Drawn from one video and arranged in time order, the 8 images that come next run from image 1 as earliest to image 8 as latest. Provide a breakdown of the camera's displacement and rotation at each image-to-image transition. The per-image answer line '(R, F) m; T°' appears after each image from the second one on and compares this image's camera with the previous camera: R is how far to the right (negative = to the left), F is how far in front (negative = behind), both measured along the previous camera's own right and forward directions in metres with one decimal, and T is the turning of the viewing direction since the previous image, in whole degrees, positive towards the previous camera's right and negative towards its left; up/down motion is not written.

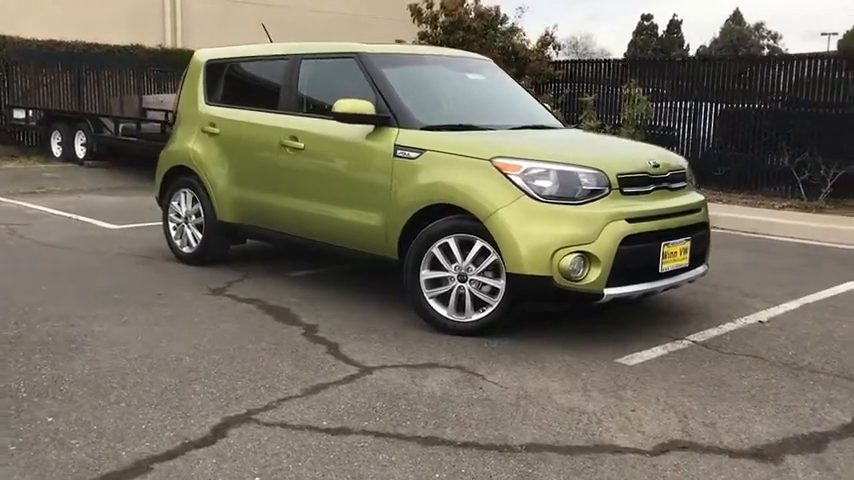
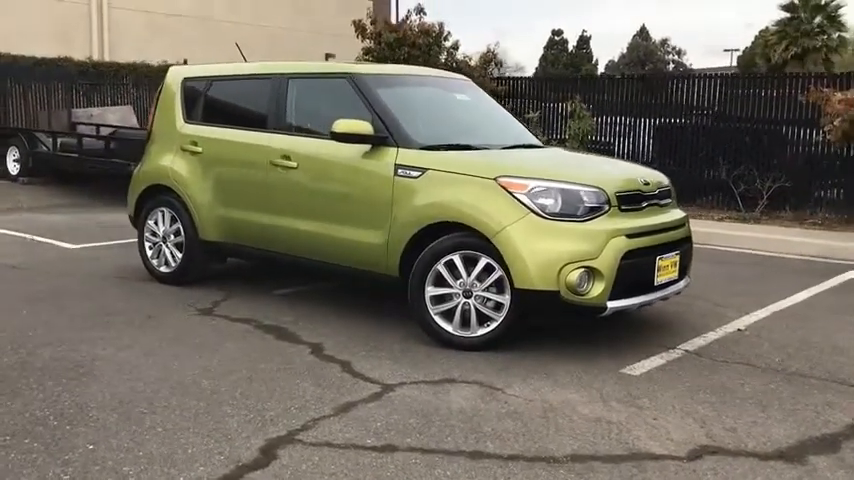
(-0.5, -0.1) m; +5°
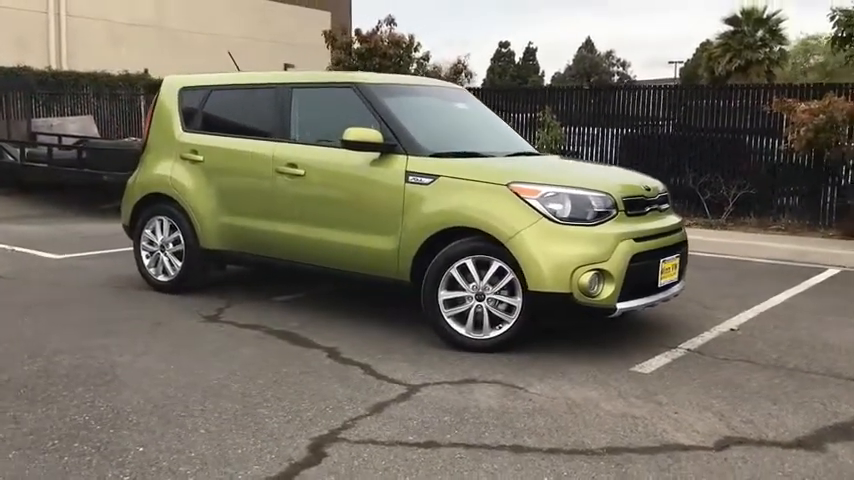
(-0.4, -0.1) m; +3°
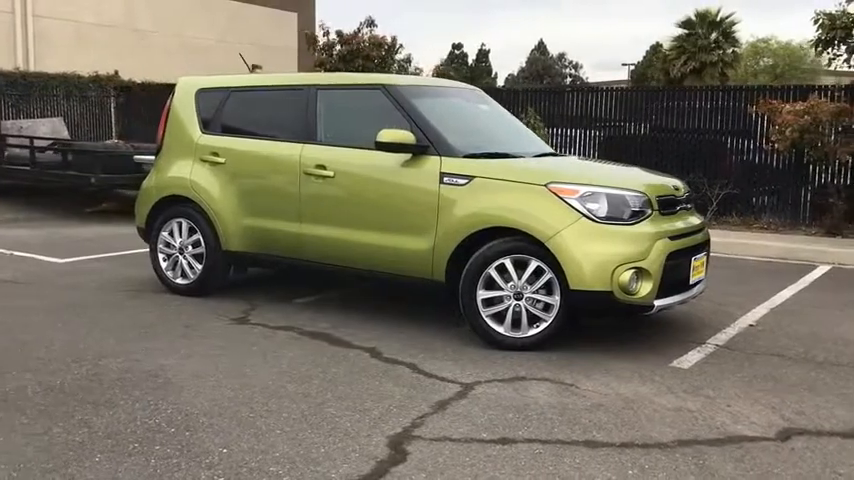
(-0.5, 0.0) m; +3°
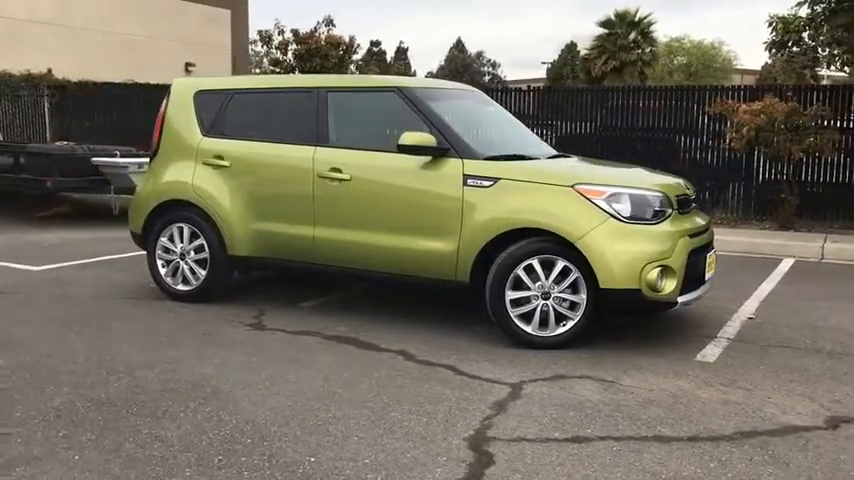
(-0.7, 0.0) m; +5°
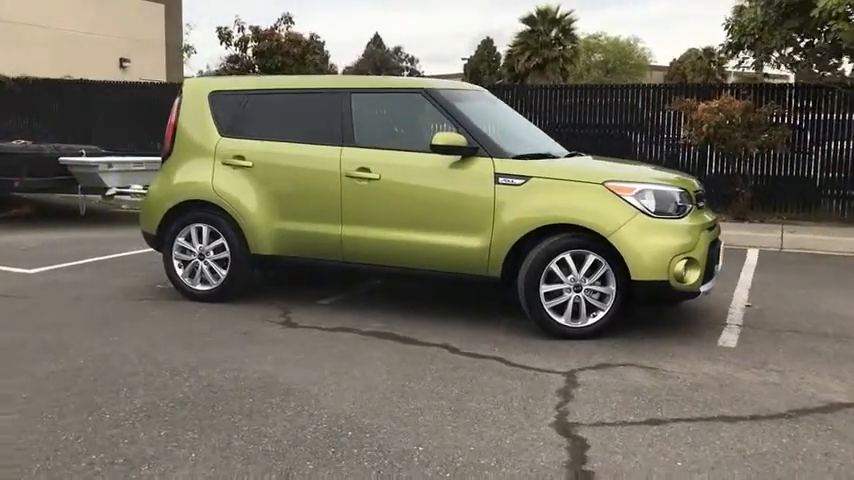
(-0.8, -0.1) m; +5°
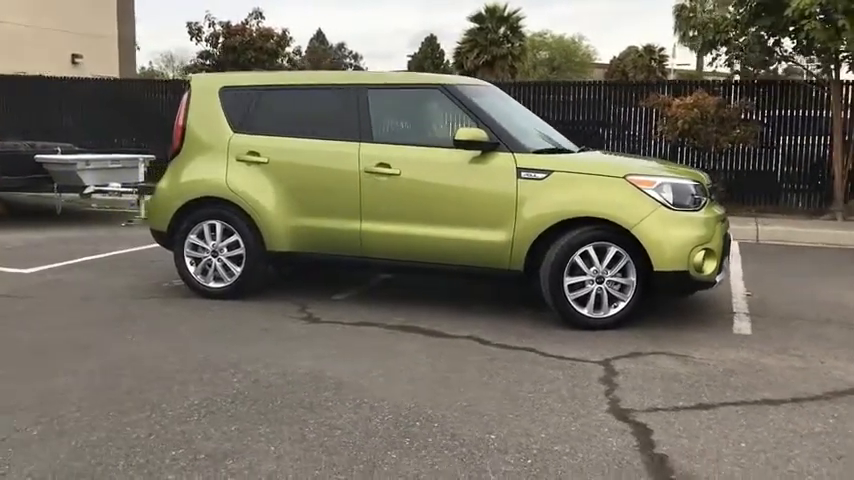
(-0.6, 0.0) m; +4°
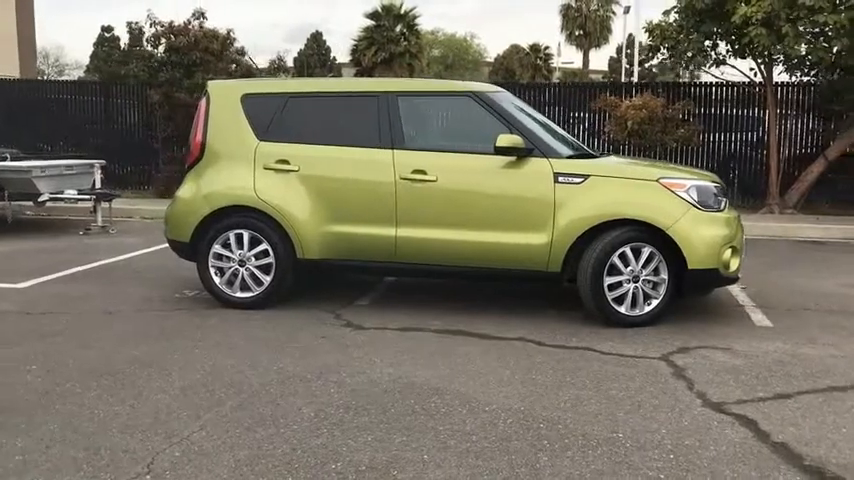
(-1.1, 0.0) m; +7°
